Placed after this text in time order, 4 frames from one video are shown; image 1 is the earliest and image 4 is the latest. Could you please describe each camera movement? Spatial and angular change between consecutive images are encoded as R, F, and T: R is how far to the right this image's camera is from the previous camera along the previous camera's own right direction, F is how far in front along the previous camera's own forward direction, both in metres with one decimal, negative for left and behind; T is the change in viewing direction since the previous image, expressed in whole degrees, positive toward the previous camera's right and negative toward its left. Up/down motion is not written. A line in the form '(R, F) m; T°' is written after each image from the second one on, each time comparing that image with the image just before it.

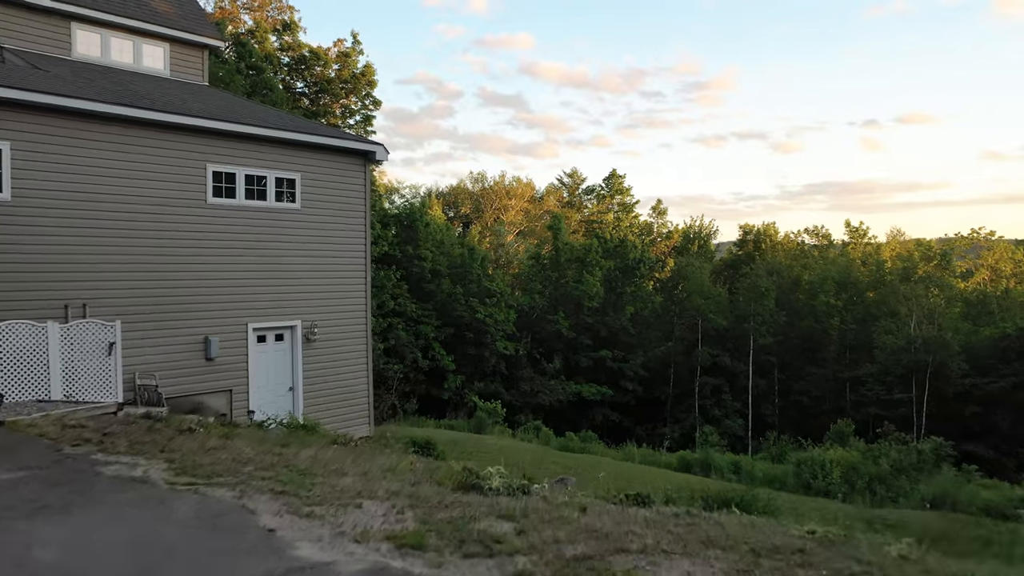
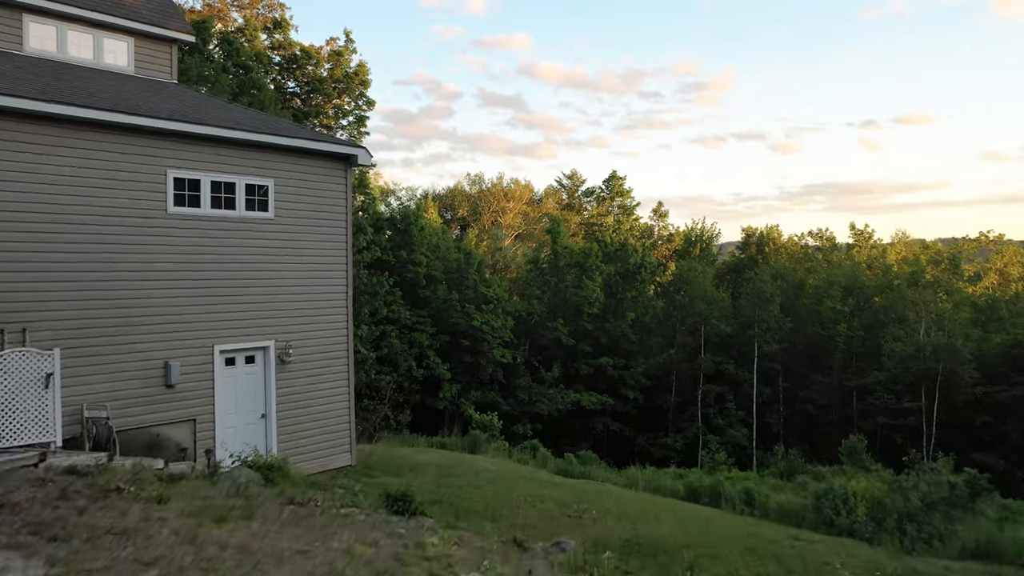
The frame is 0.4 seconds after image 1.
(+0.1, +1.0) m; 0°
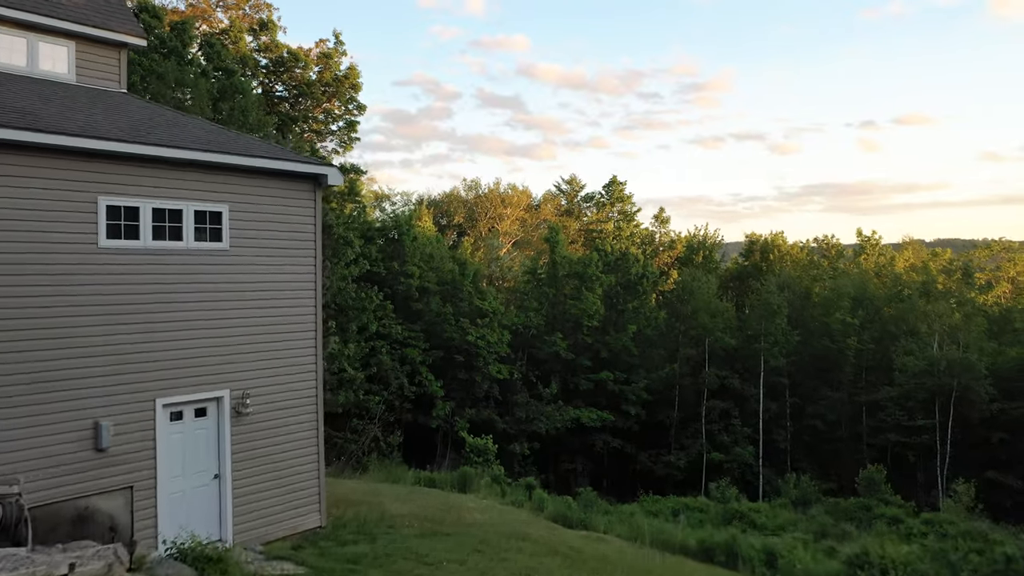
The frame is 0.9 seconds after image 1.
(+0.1, +1.4) m; 0°
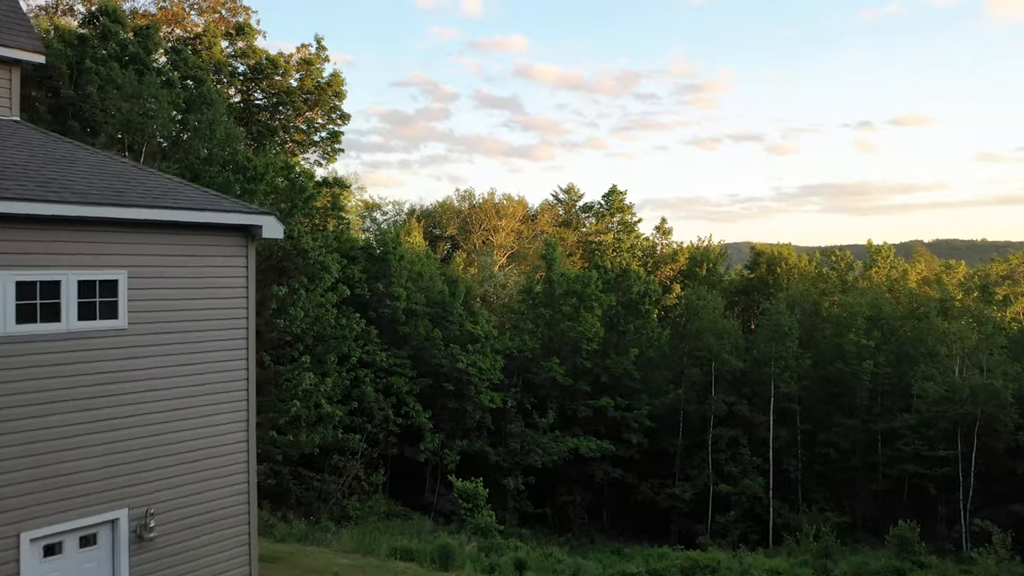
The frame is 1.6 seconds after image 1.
(+0.2, +2.0) m; 0°
